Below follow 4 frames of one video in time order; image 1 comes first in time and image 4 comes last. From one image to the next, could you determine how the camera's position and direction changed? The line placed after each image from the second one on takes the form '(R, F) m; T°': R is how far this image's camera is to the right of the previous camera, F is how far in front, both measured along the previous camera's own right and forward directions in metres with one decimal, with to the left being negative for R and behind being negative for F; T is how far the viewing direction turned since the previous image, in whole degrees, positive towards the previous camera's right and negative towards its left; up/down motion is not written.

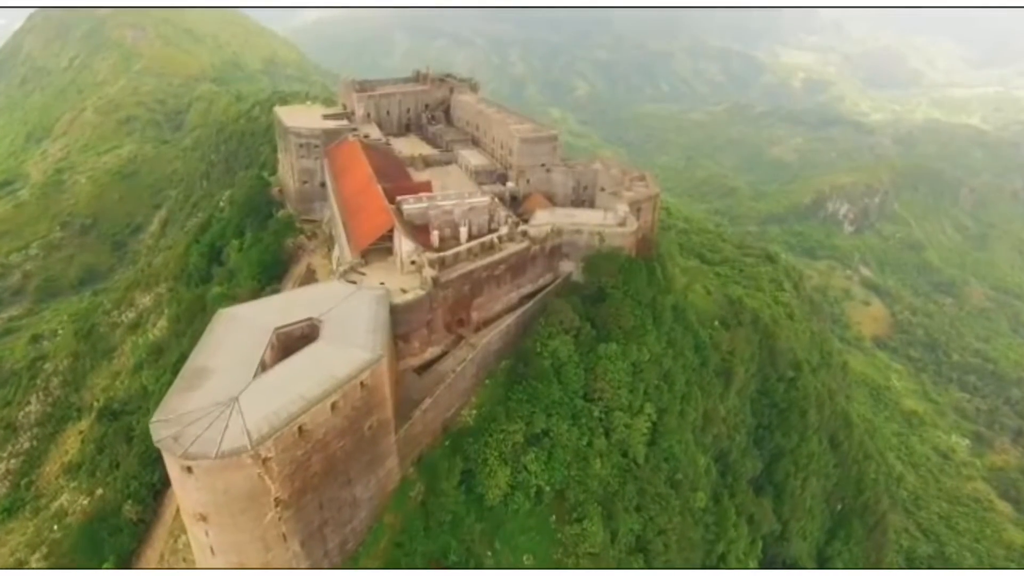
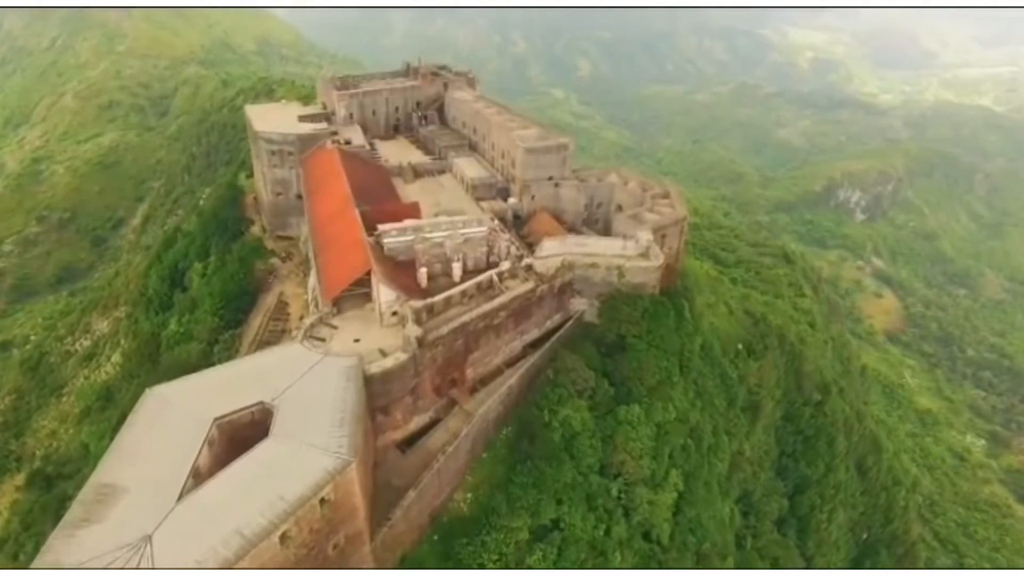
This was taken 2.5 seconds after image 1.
(-0.1, +5.6) m; 0°
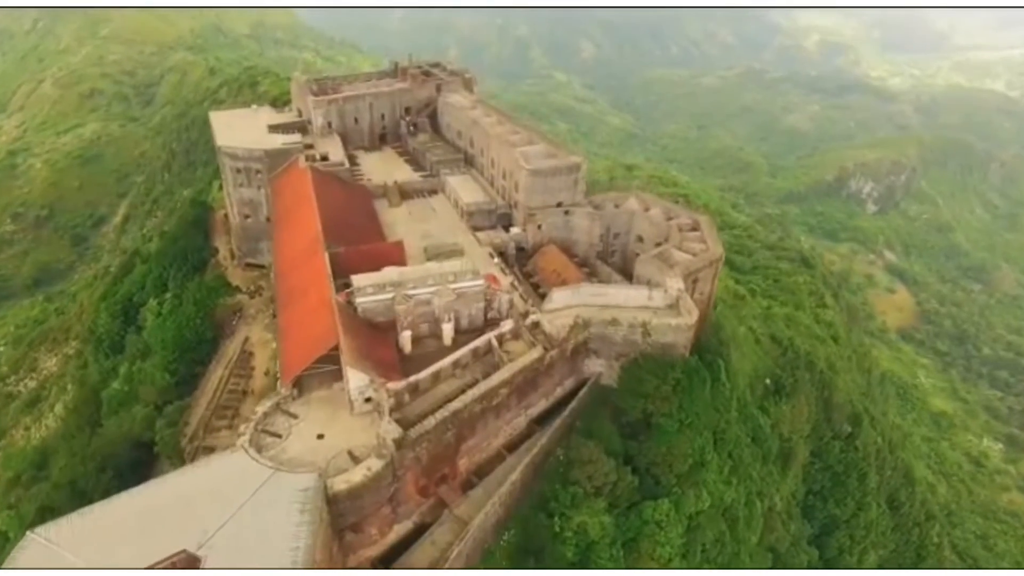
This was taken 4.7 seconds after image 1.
(-0.1, +5.3) m; 0°
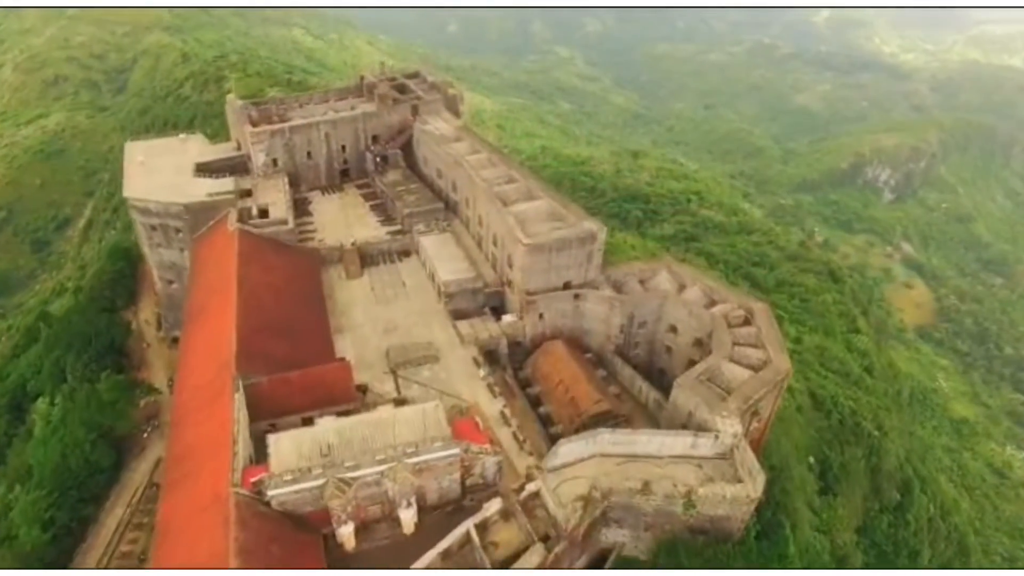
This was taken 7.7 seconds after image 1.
(+0.3, +7.8) m; 0°
